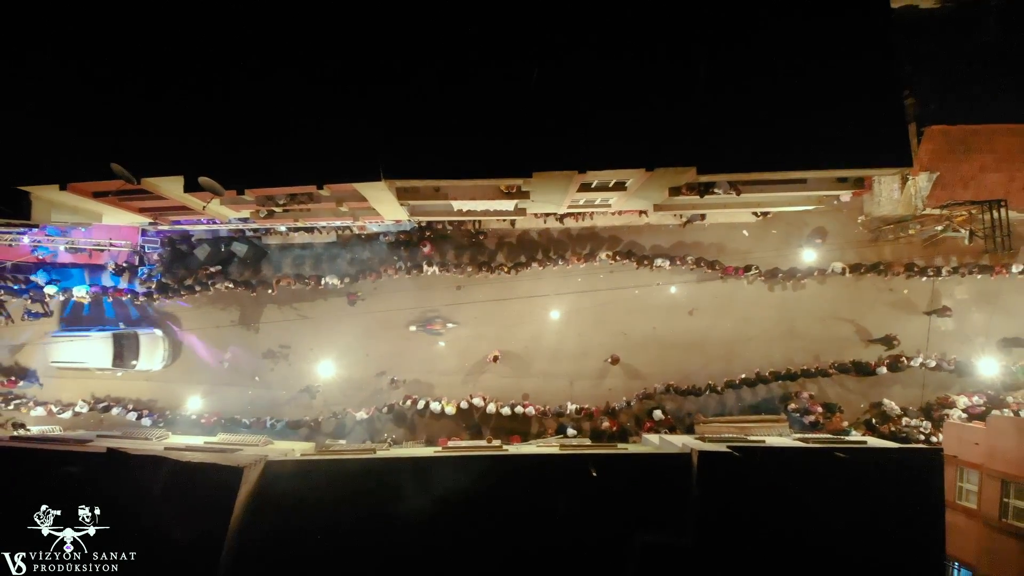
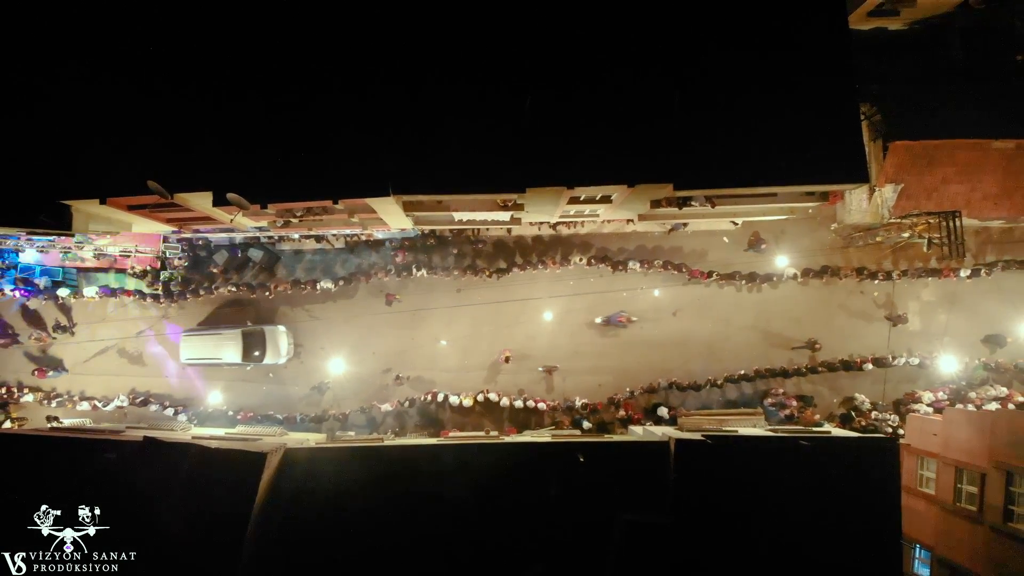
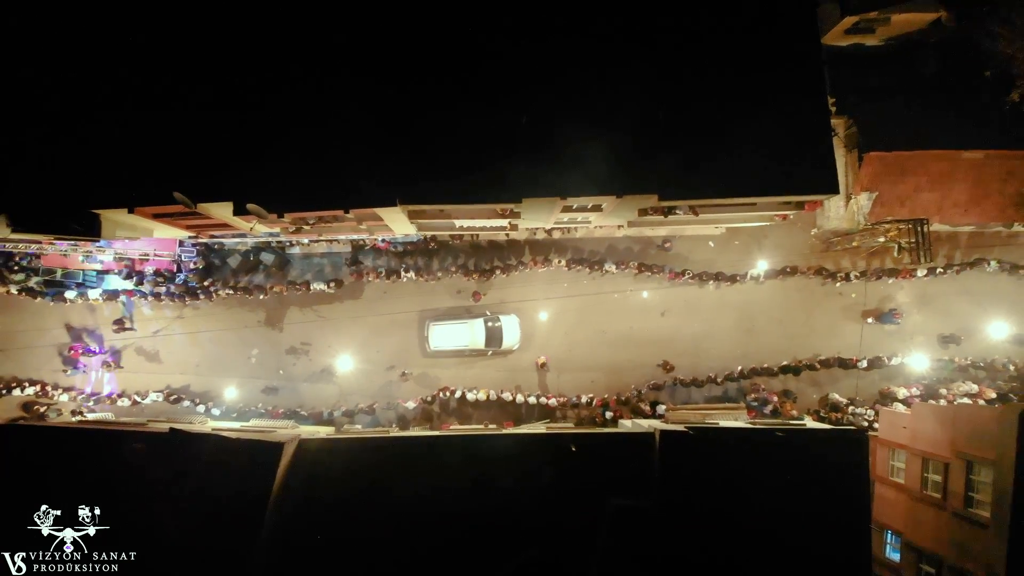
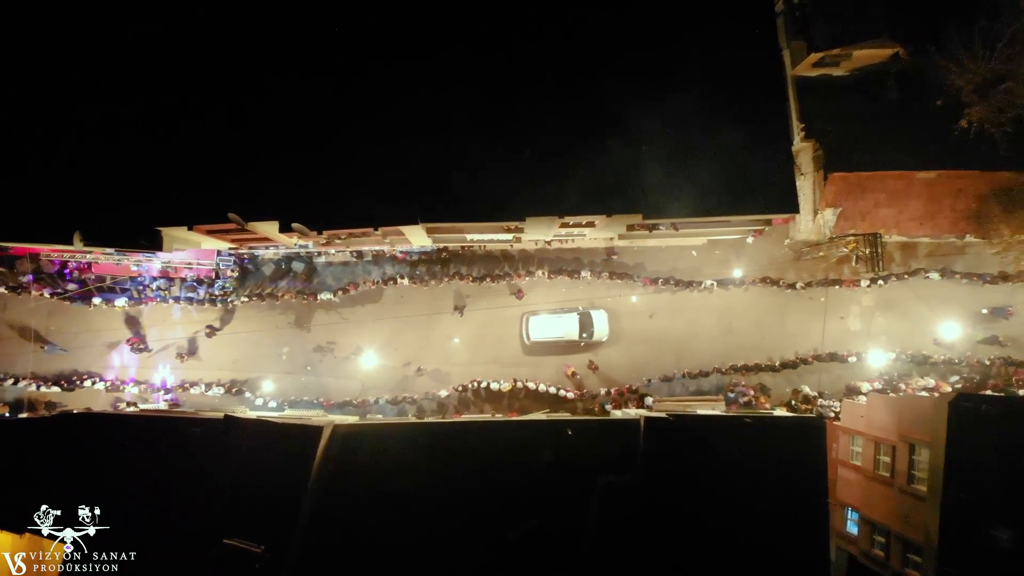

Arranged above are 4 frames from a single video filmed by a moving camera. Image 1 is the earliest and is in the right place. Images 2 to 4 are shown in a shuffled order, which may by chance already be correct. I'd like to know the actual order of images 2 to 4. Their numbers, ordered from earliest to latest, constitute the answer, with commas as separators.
2, 3, 4
